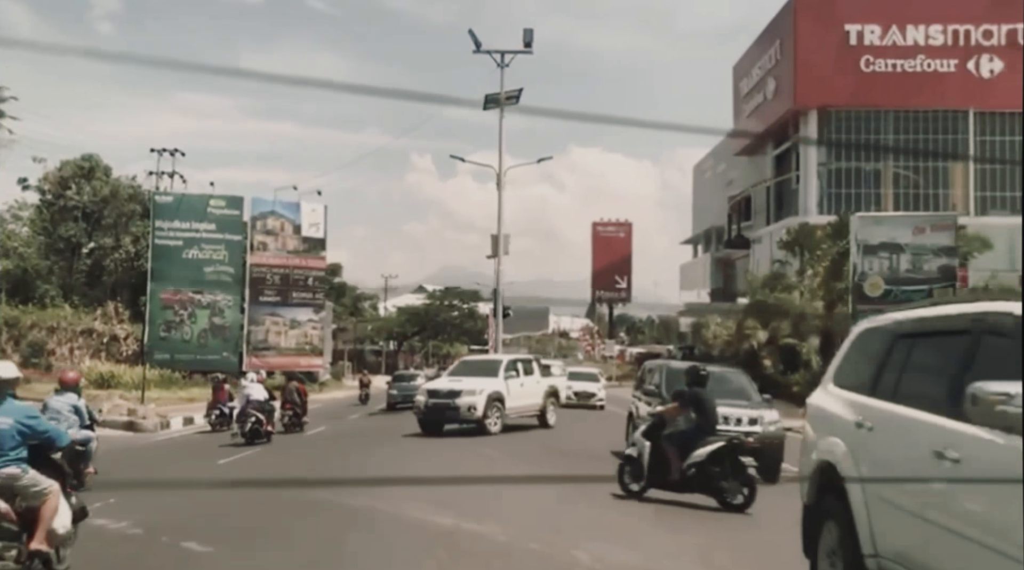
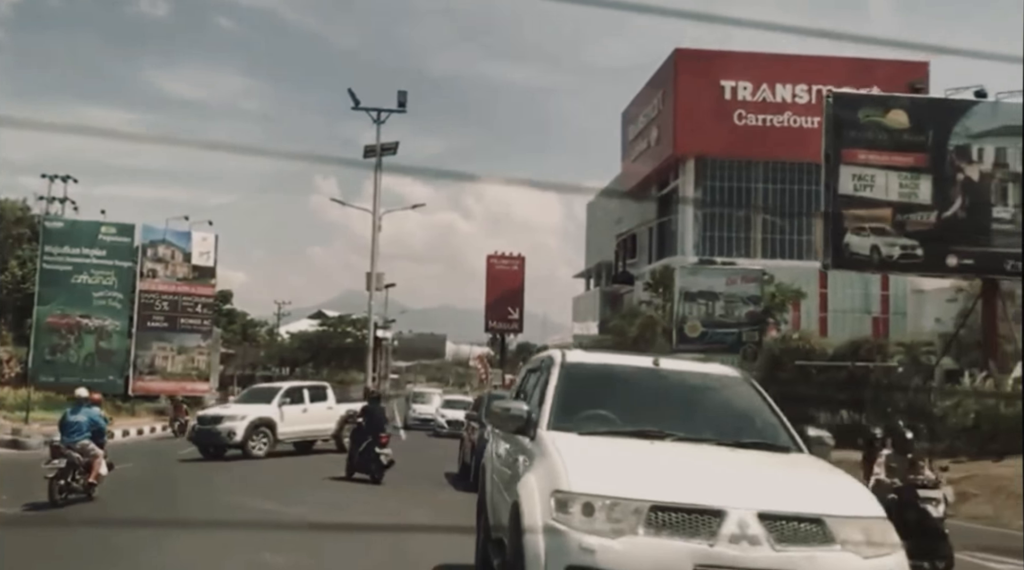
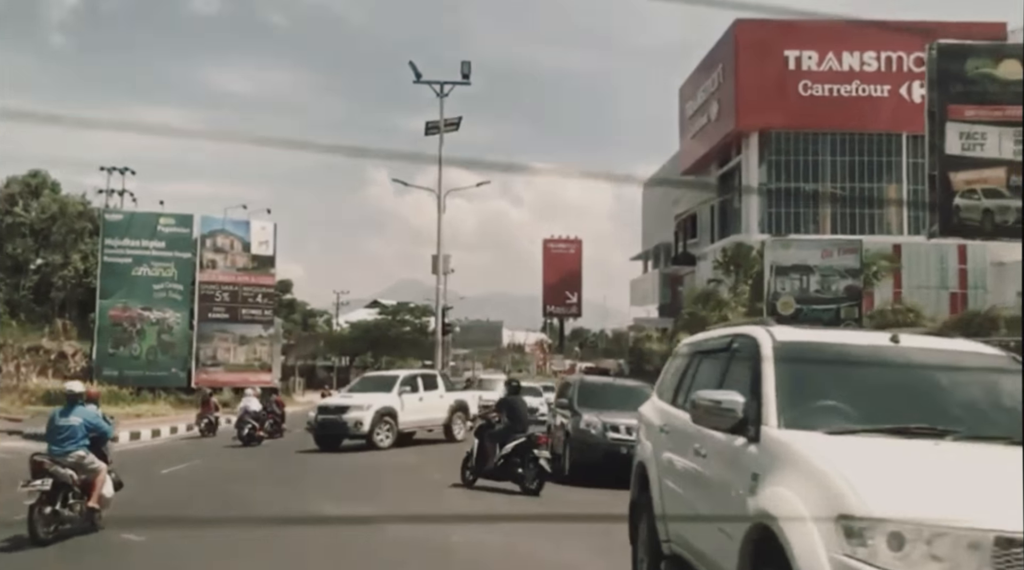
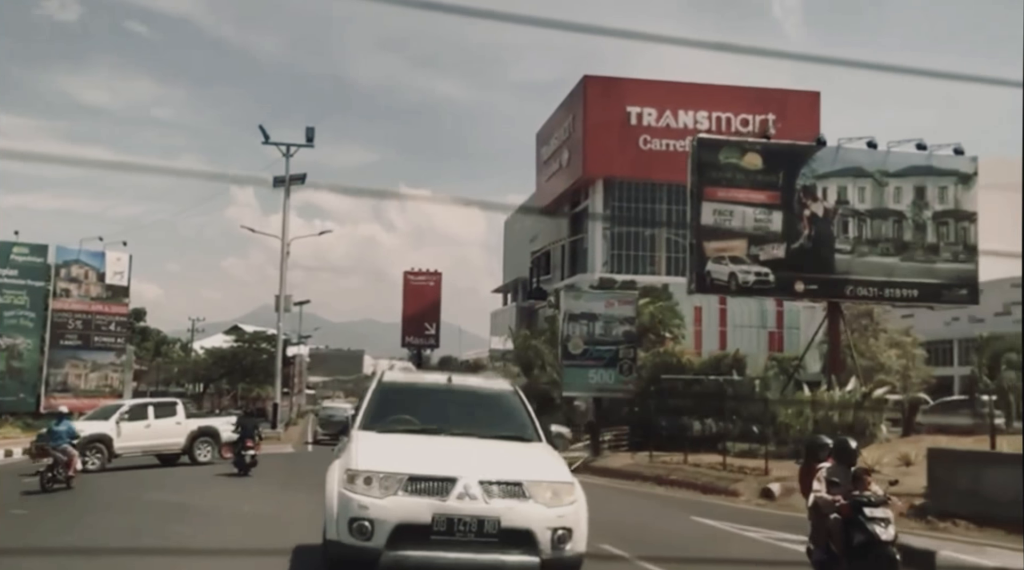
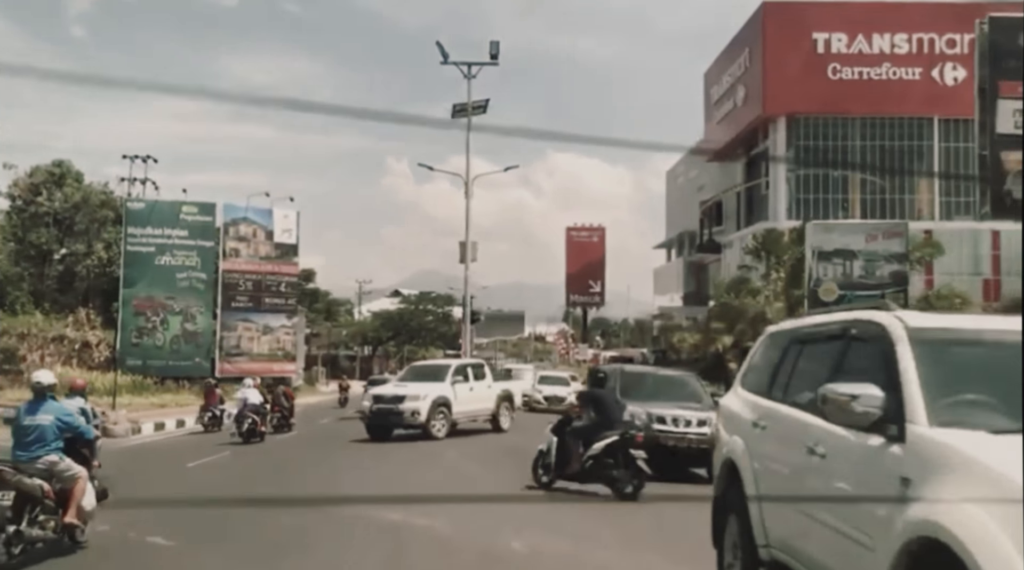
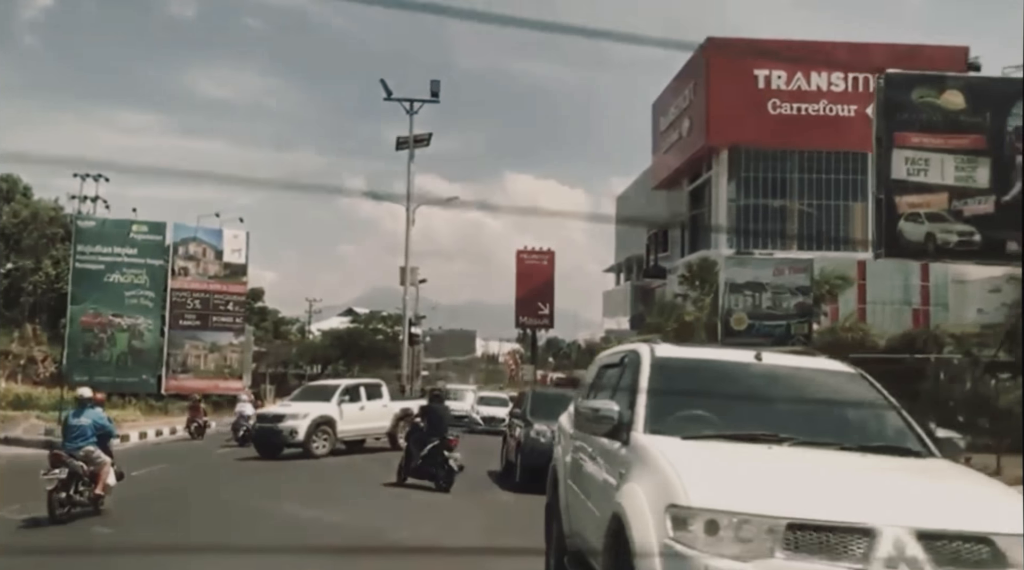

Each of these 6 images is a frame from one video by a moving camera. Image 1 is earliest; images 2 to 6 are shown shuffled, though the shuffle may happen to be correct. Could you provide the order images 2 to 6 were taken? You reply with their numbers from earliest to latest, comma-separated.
5, 3, 6, 2, 4
